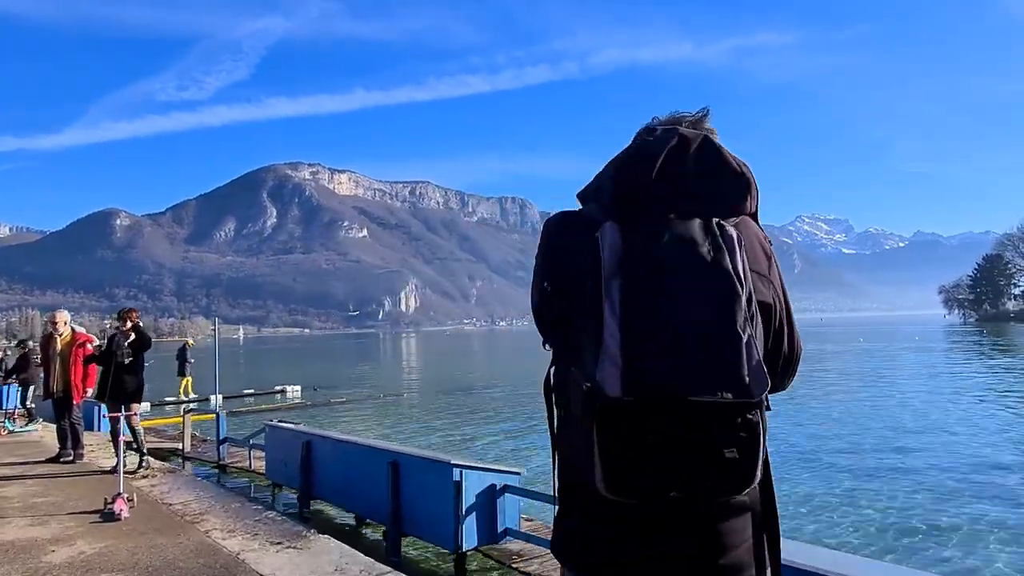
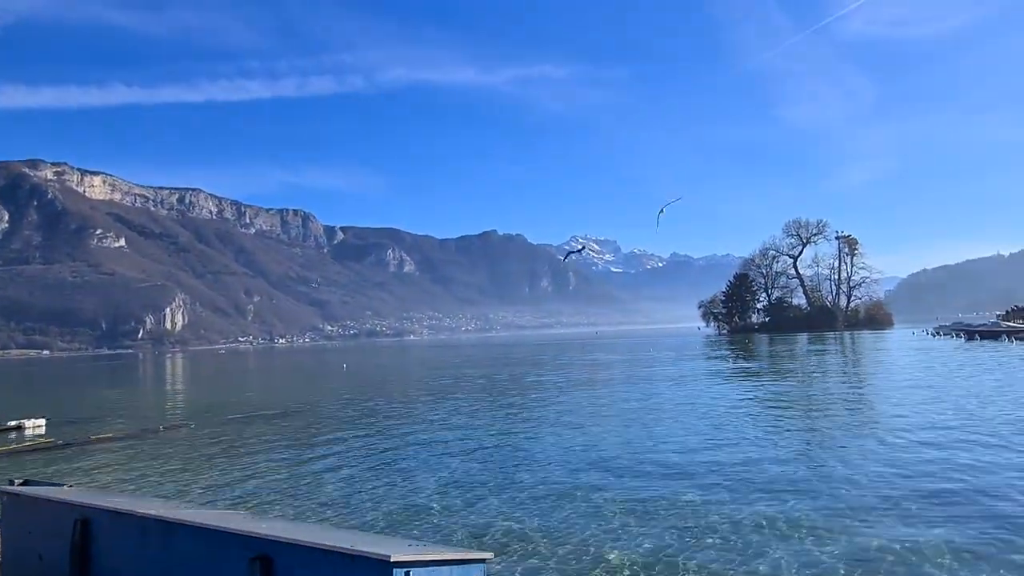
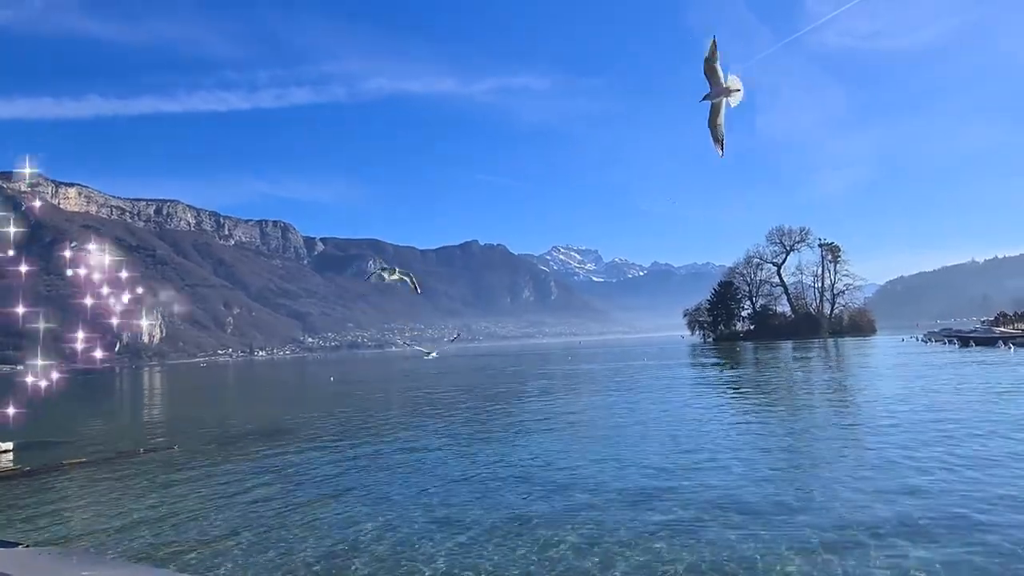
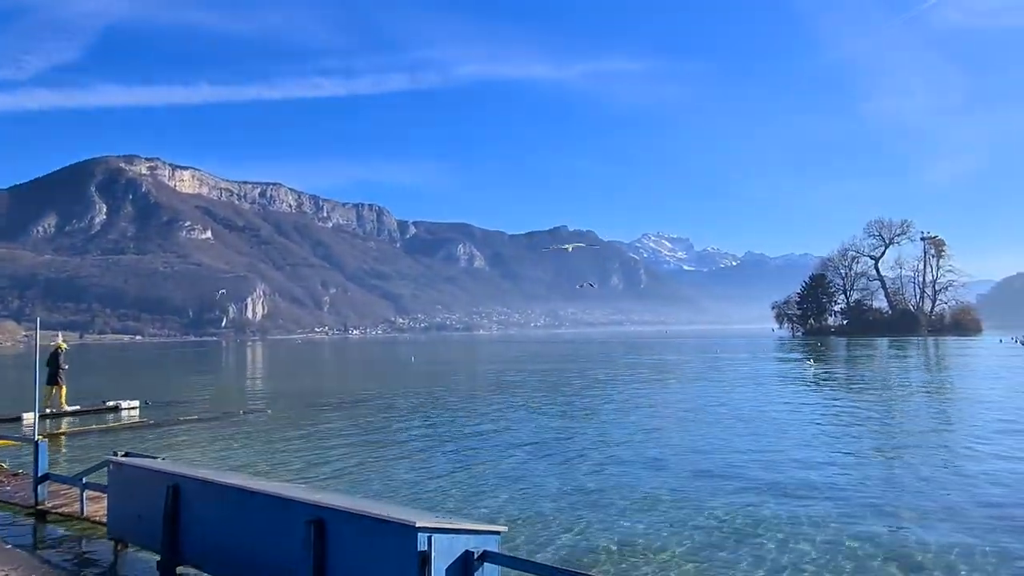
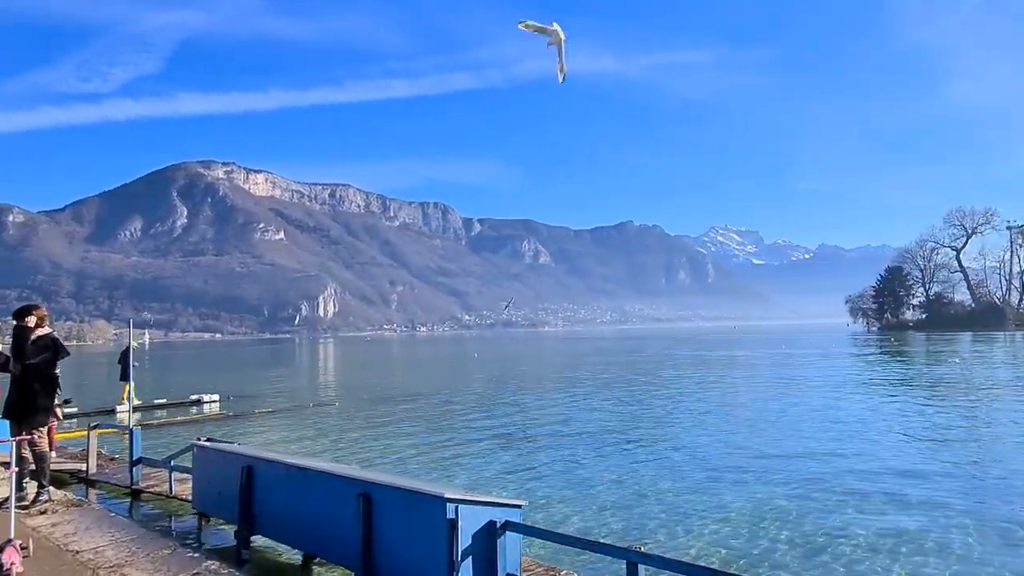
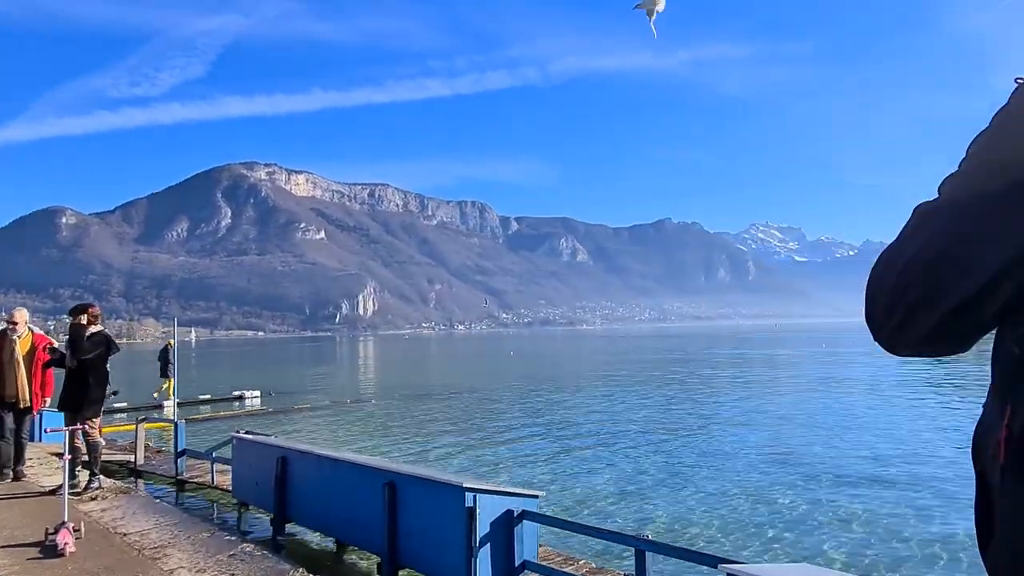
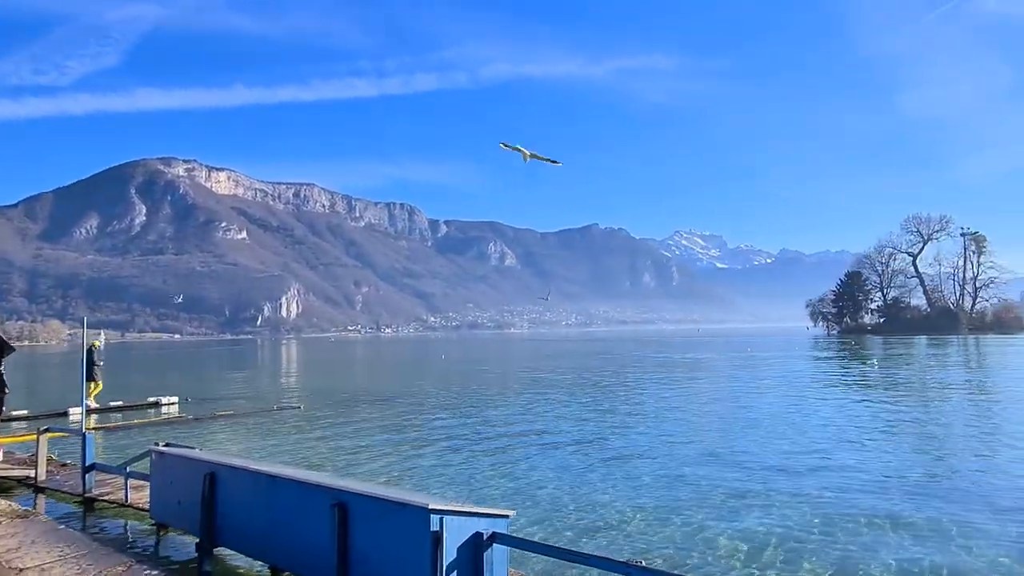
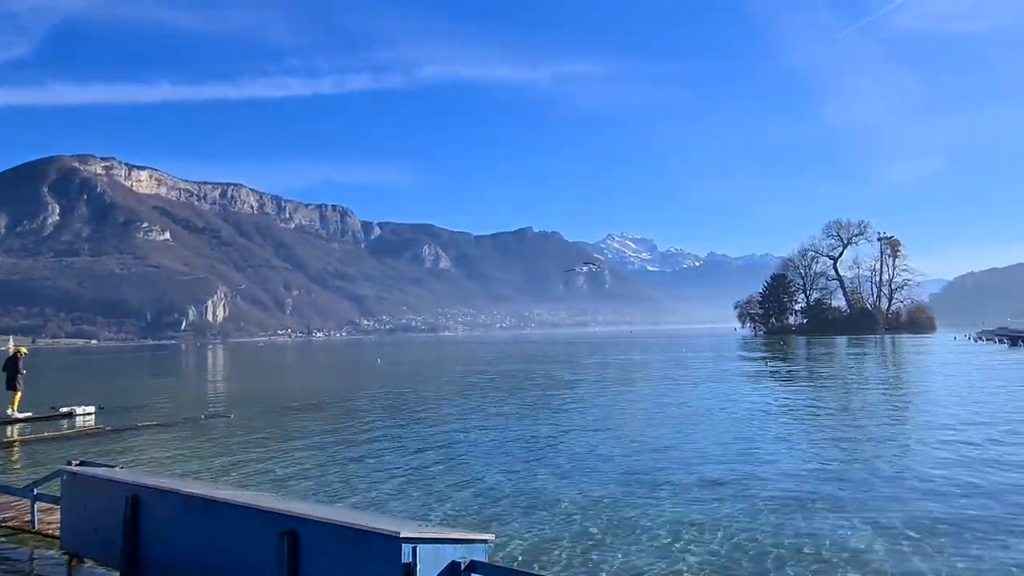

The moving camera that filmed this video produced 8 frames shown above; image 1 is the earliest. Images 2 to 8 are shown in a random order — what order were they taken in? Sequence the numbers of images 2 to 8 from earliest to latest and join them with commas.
6, 5, 7, 4, 8, 2, 3
